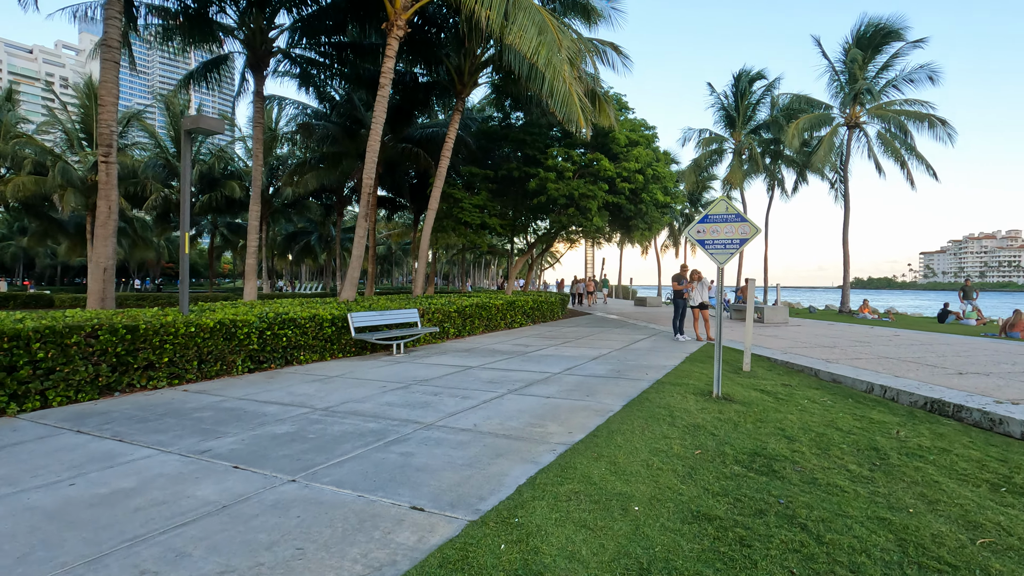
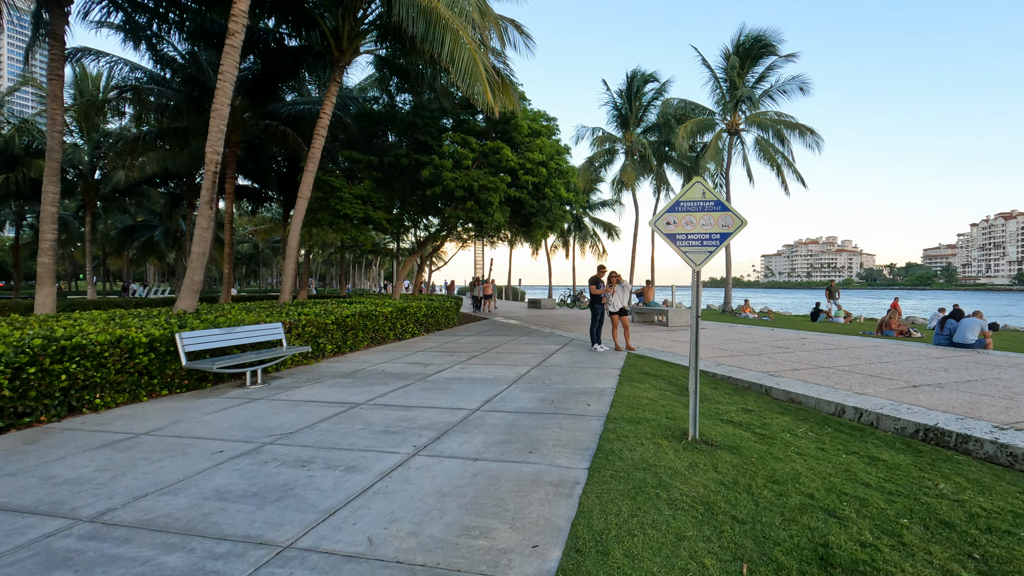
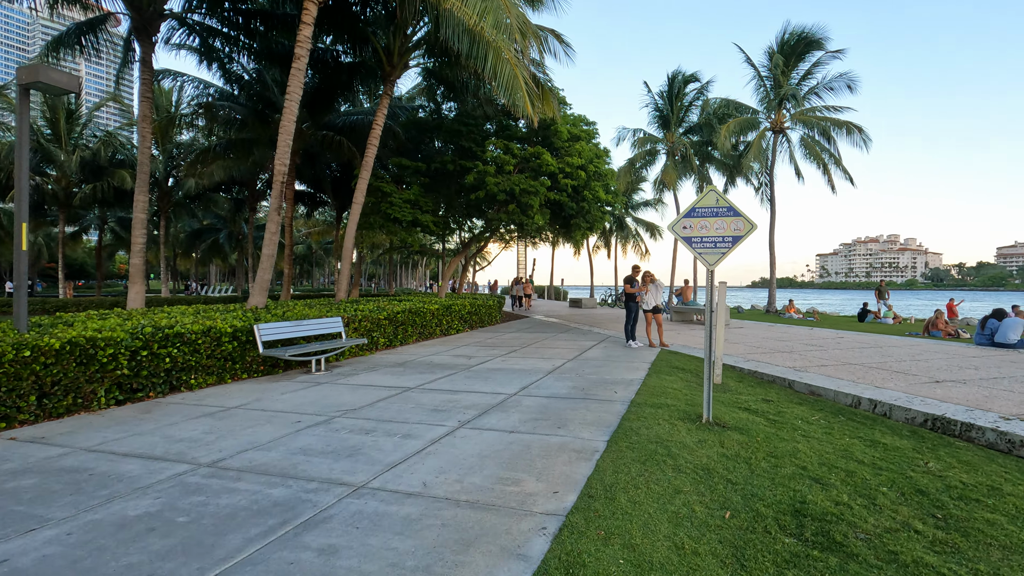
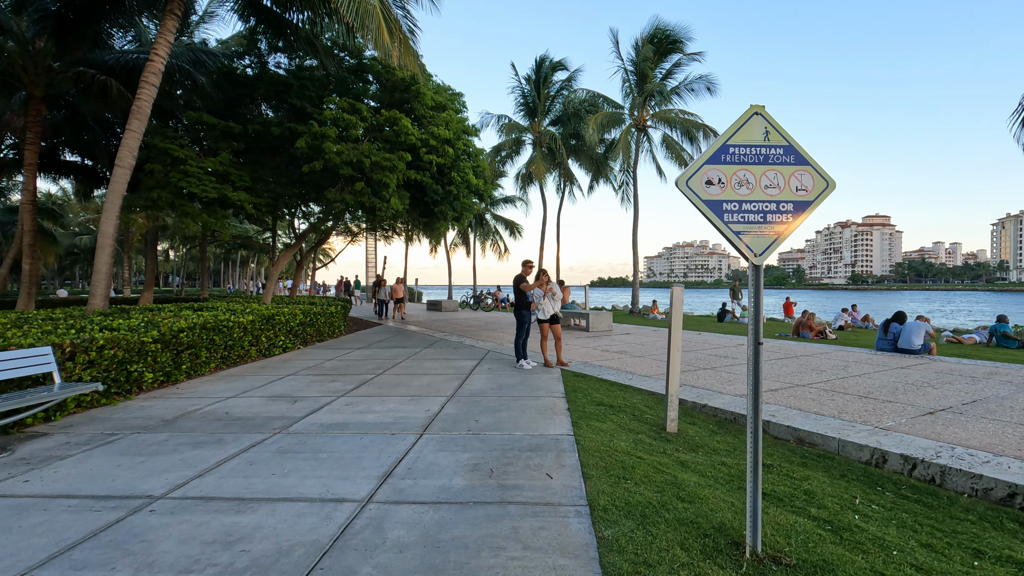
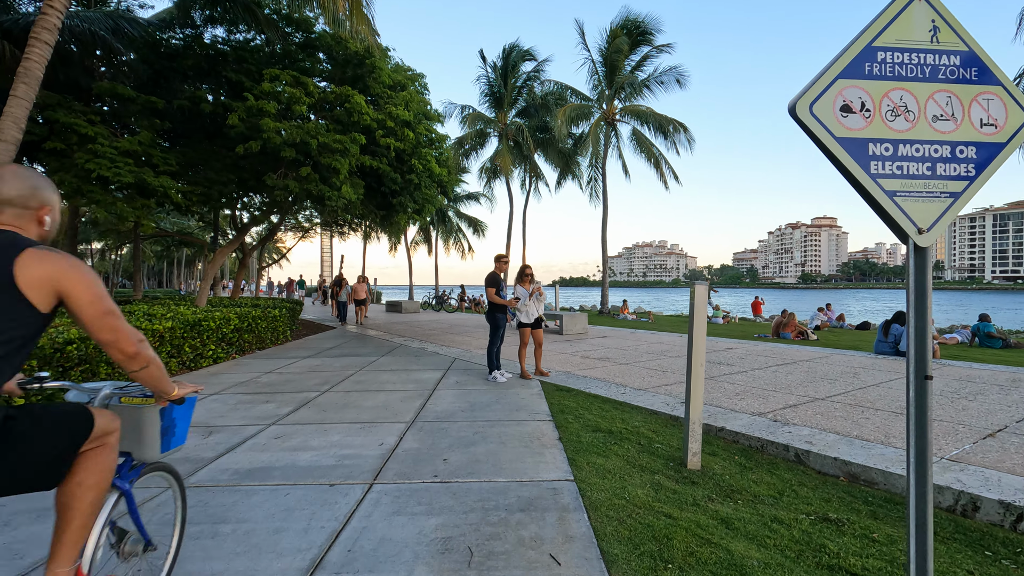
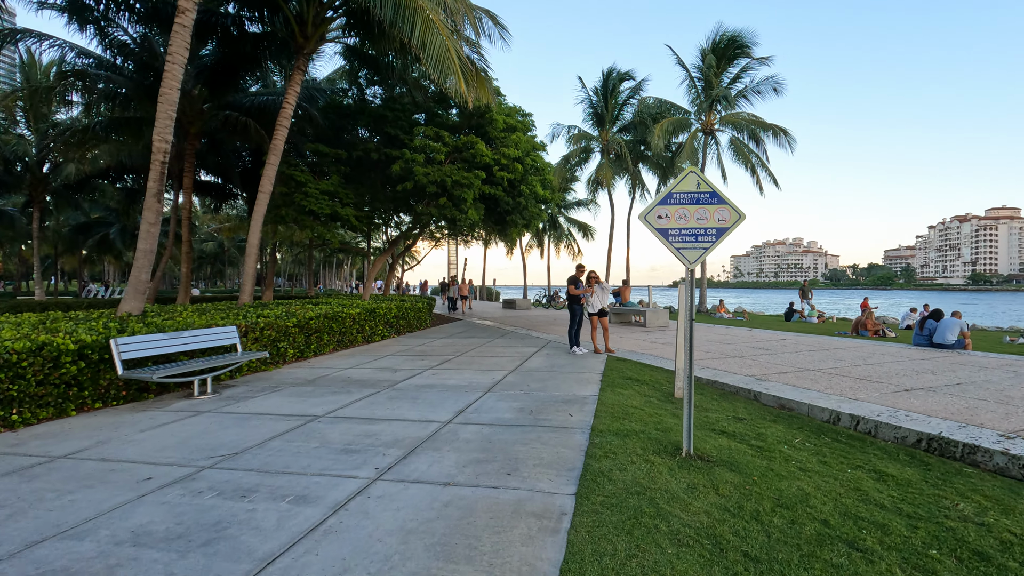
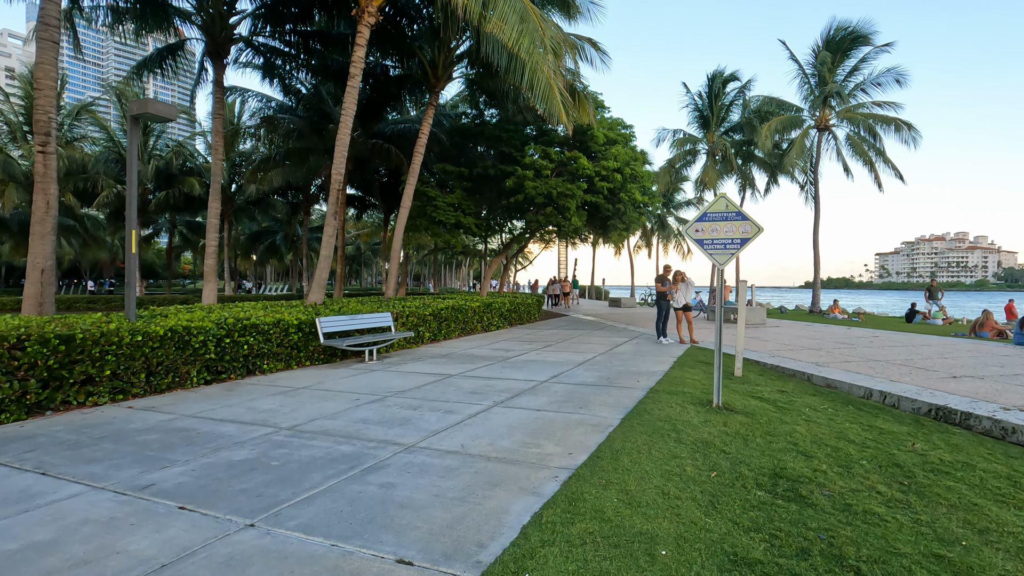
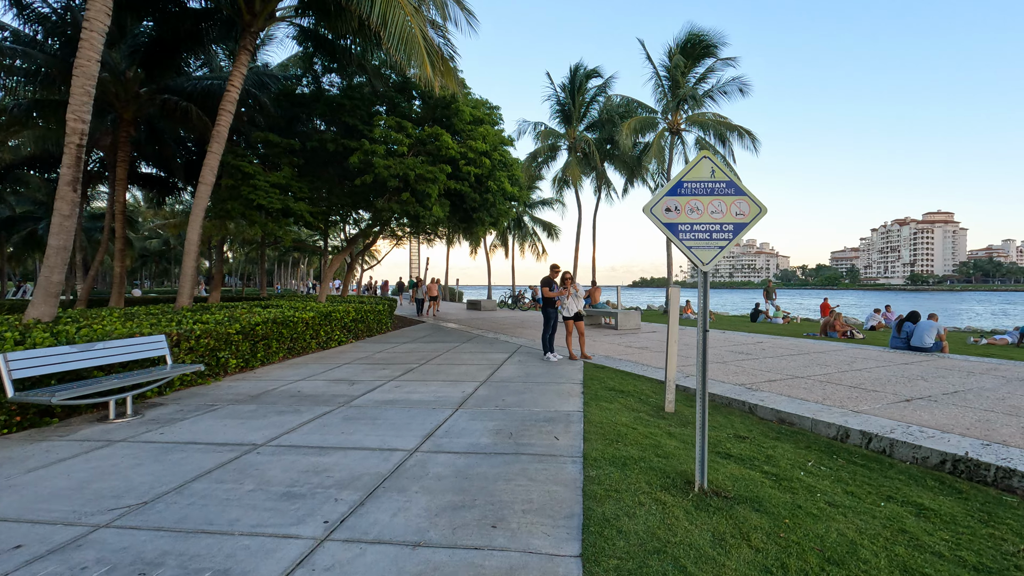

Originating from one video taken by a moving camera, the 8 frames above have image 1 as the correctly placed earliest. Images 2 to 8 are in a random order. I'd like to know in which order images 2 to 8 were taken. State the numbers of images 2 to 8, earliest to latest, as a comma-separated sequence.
7, 3, 2, 6, 8, 4, 5
